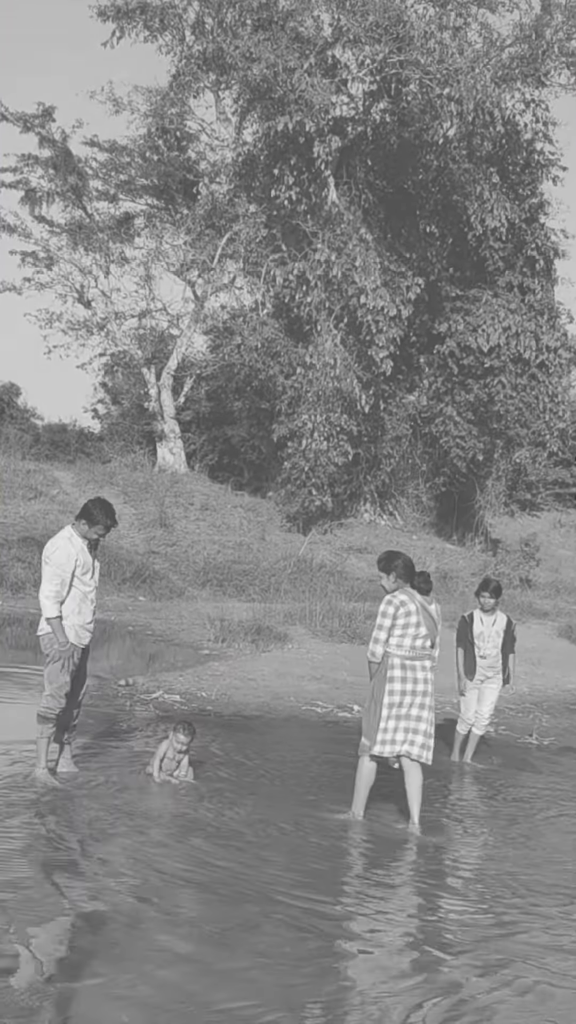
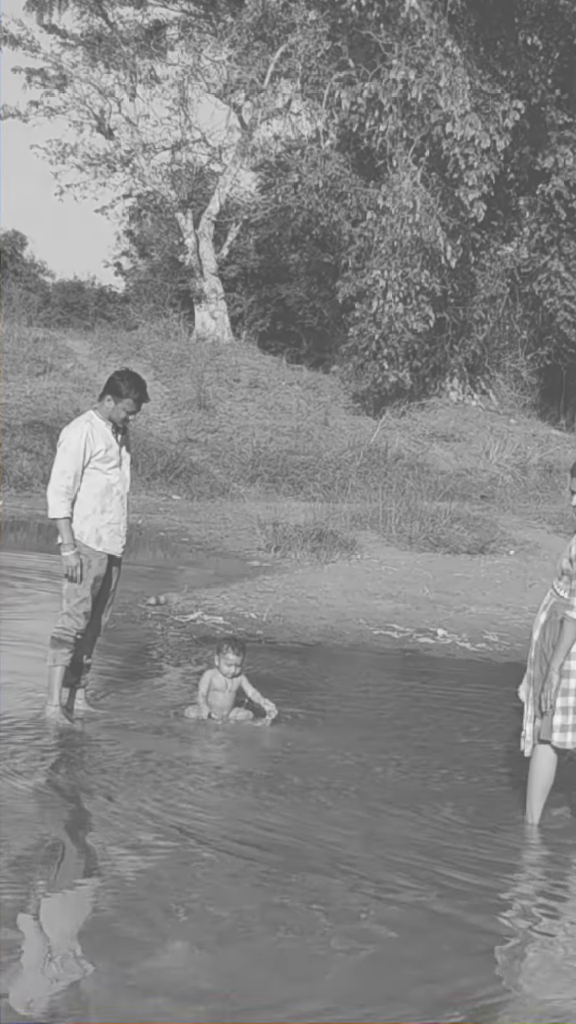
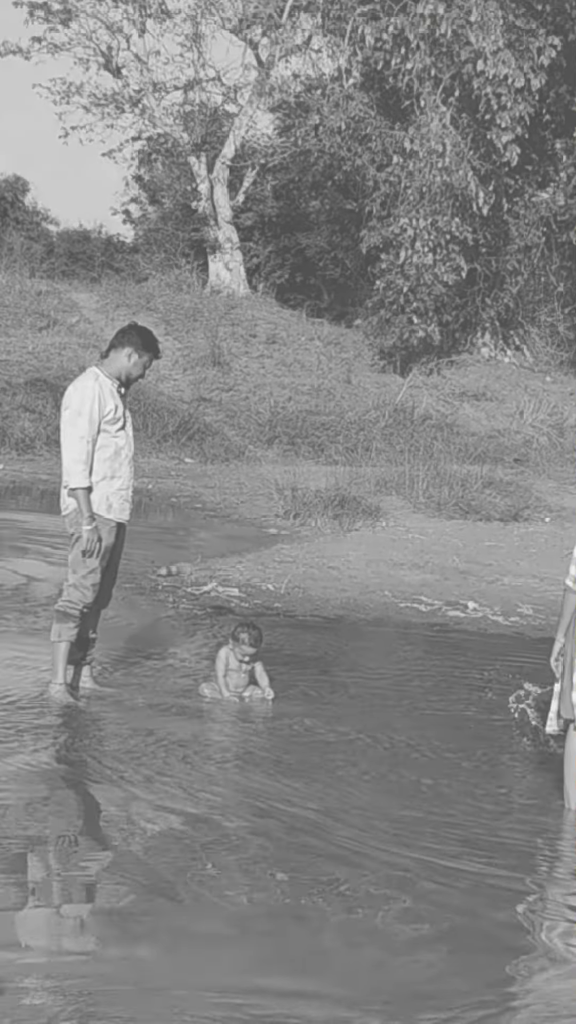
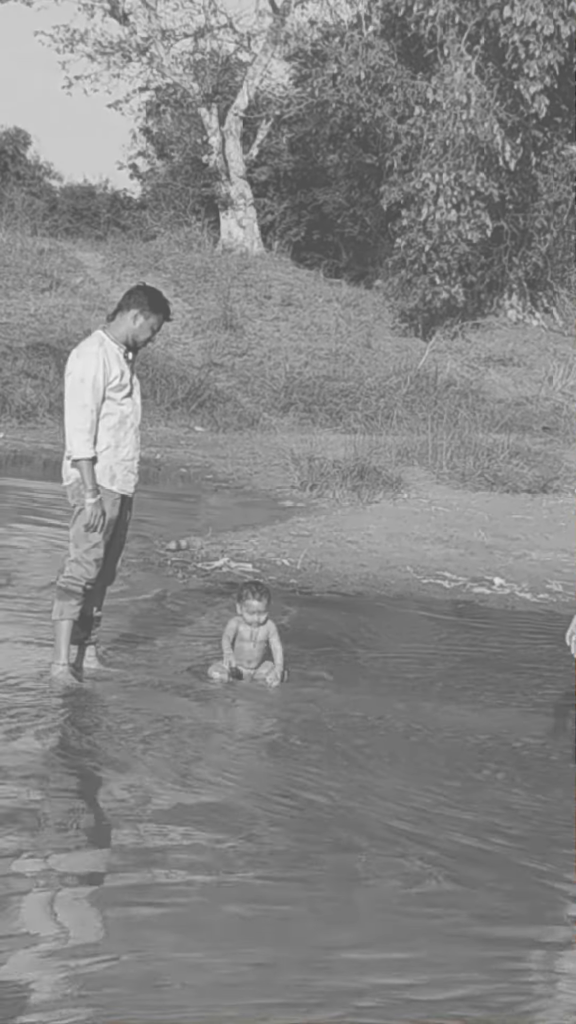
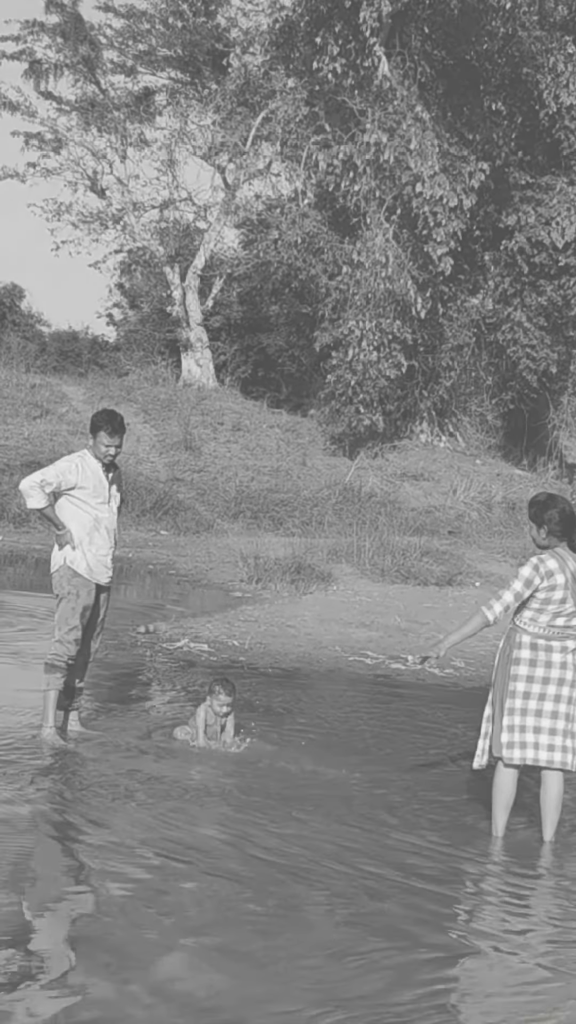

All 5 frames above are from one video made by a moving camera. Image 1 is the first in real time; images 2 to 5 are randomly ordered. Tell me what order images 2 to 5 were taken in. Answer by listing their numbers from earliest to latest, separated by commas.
5, 2, 3, 4
